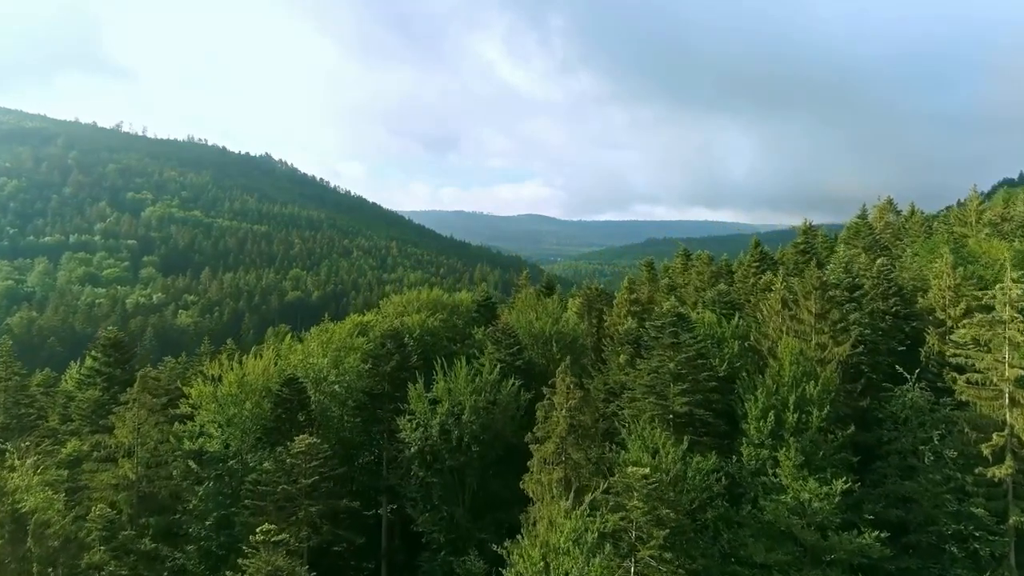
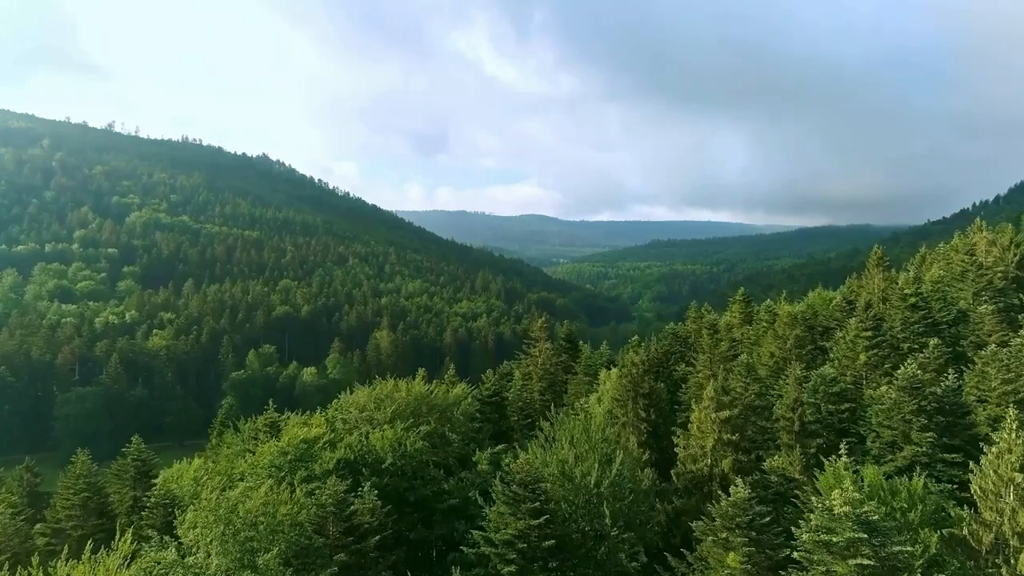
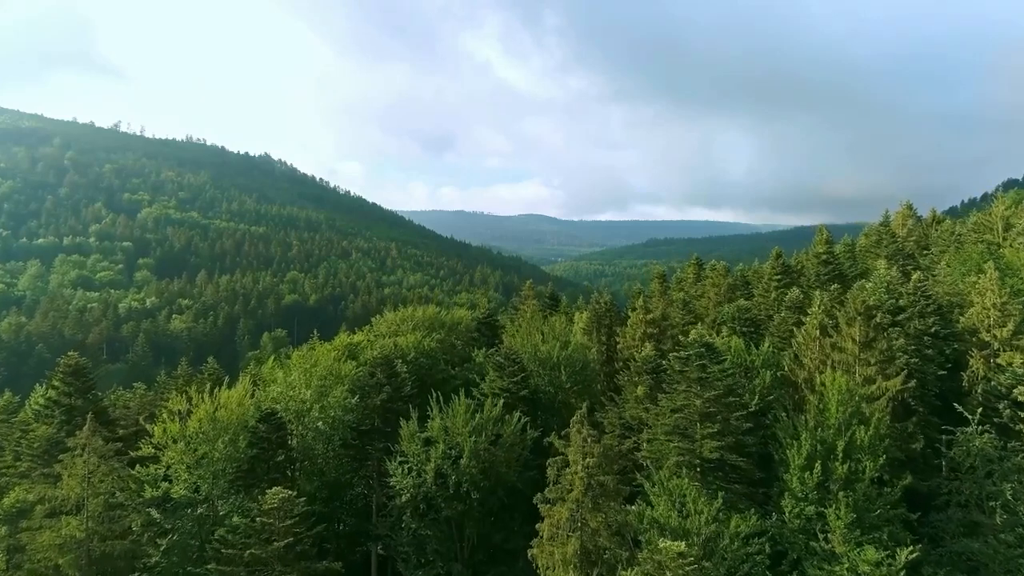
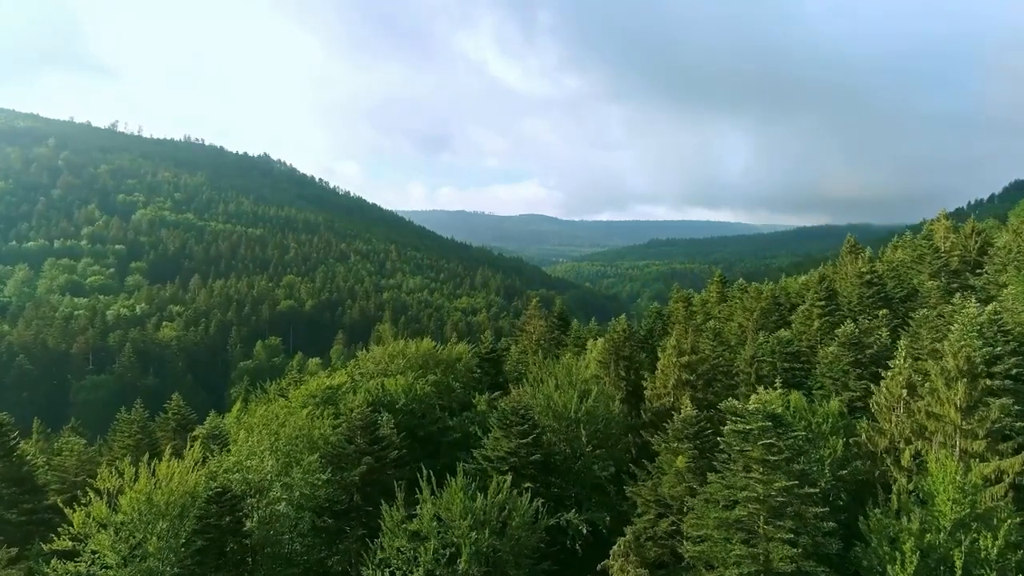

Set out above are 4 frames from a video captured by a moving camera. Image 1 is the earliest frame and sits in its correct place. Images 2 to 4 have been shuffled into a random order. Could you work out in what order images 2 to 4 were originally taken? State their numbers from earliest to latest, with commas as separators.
3, 4, 2
